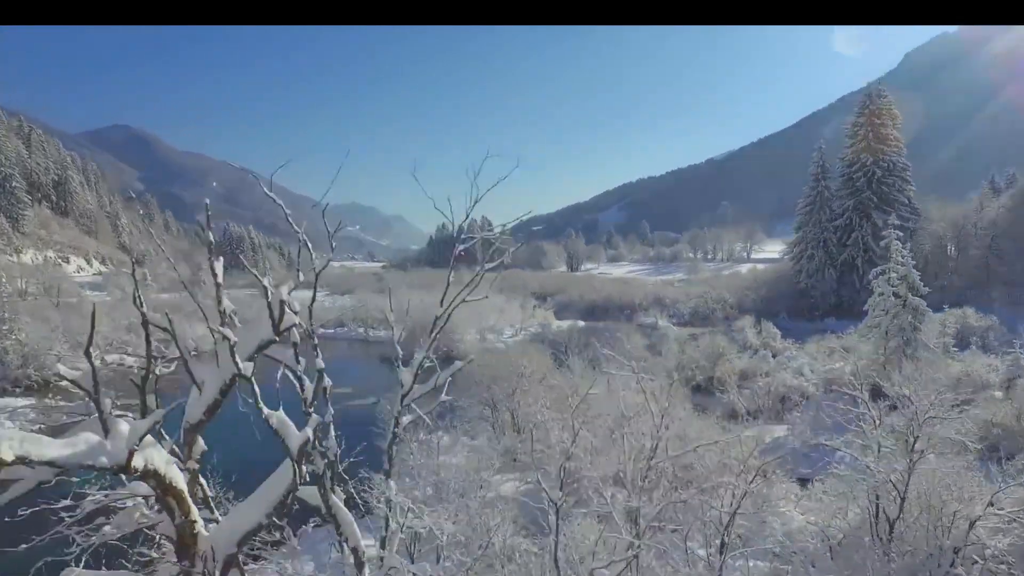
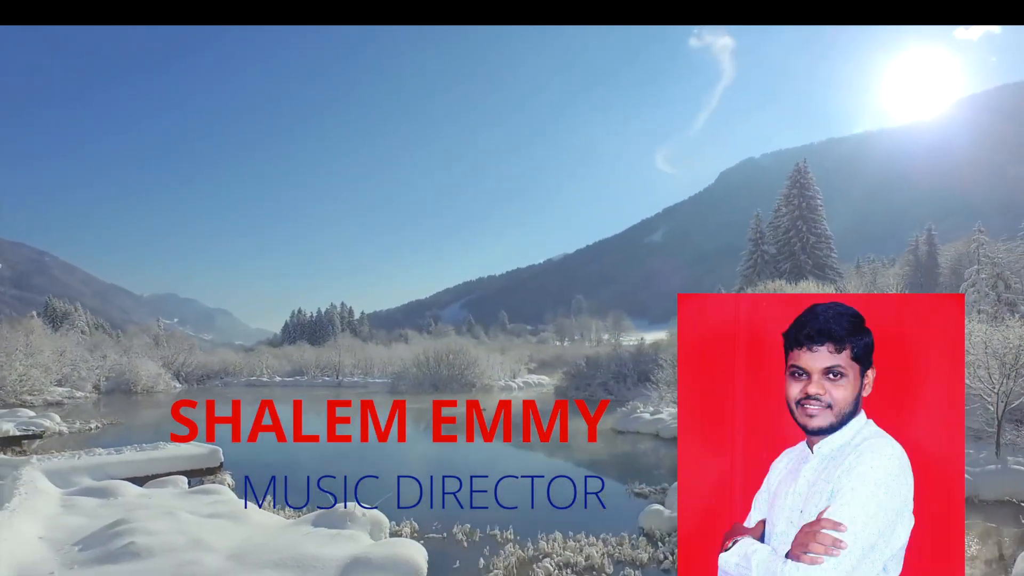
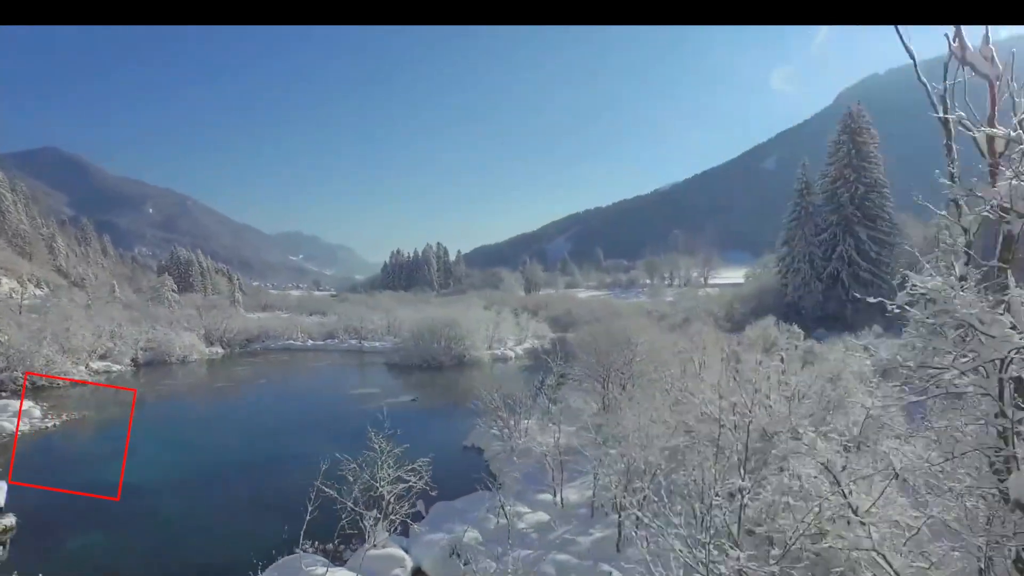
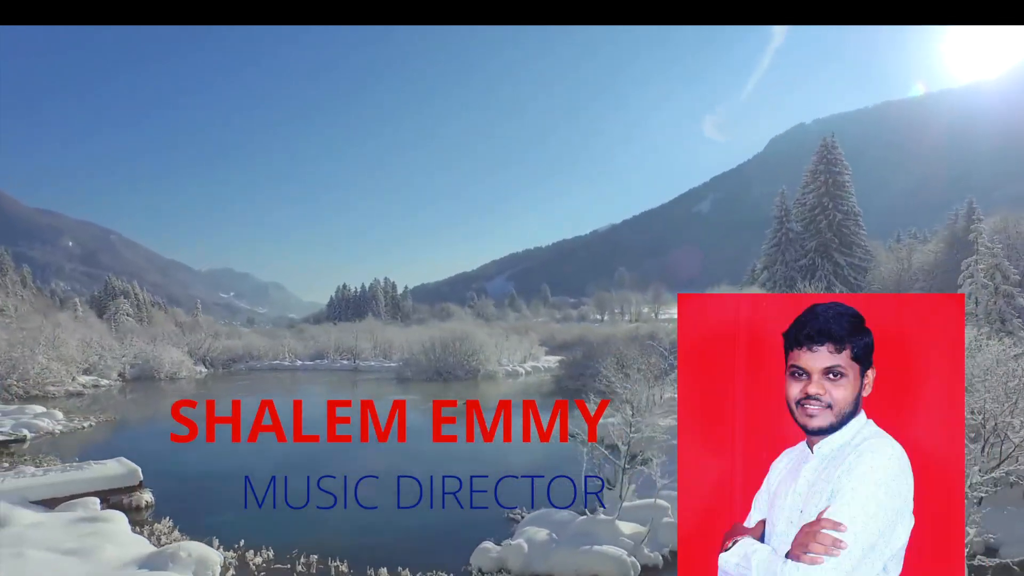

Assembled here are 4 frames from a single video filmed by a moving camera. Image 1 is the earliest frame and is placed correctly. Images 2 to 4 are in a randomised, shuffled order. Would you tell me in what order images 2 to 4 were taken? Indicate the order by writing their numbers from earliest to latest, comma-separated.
3, 4, 2
